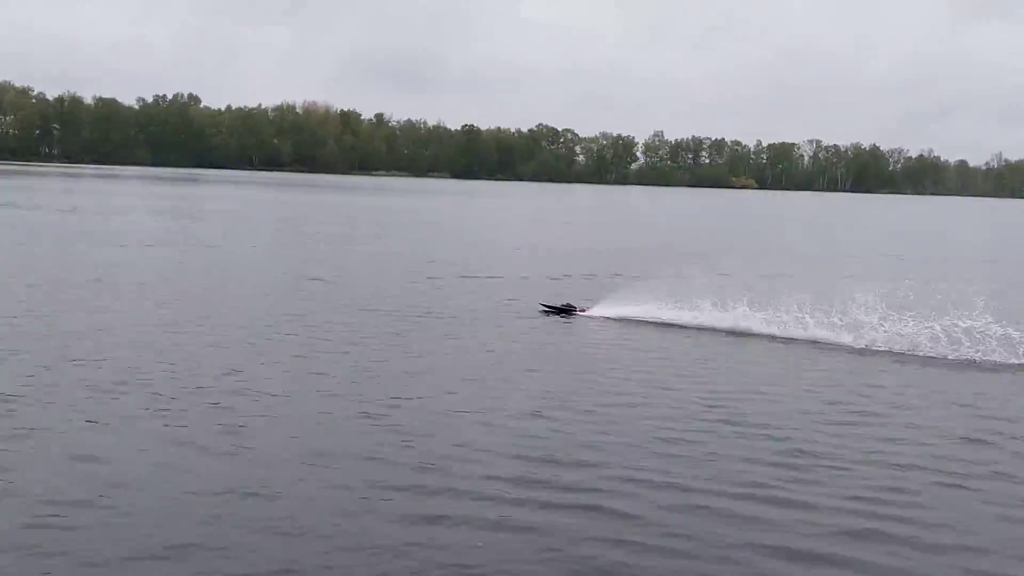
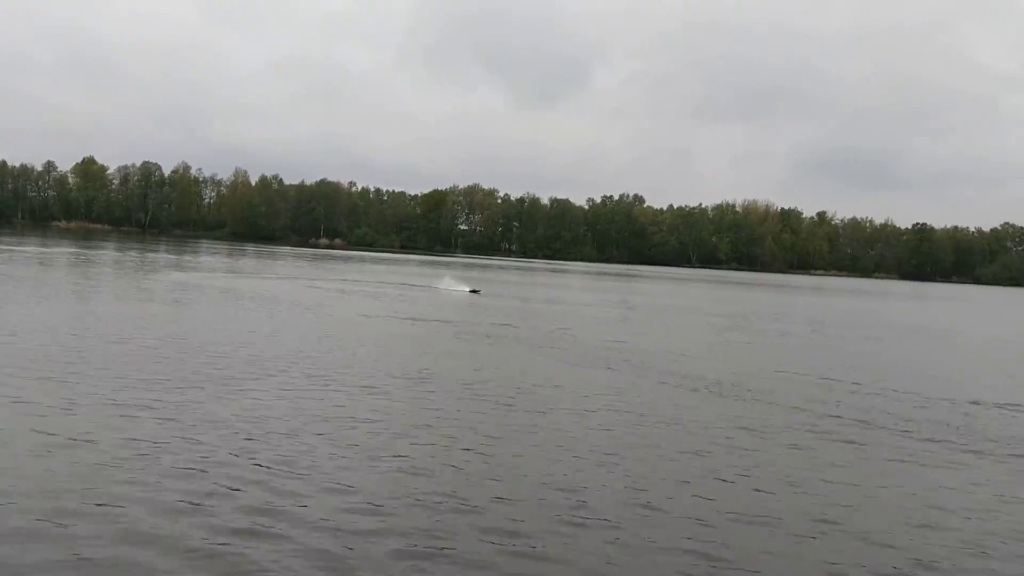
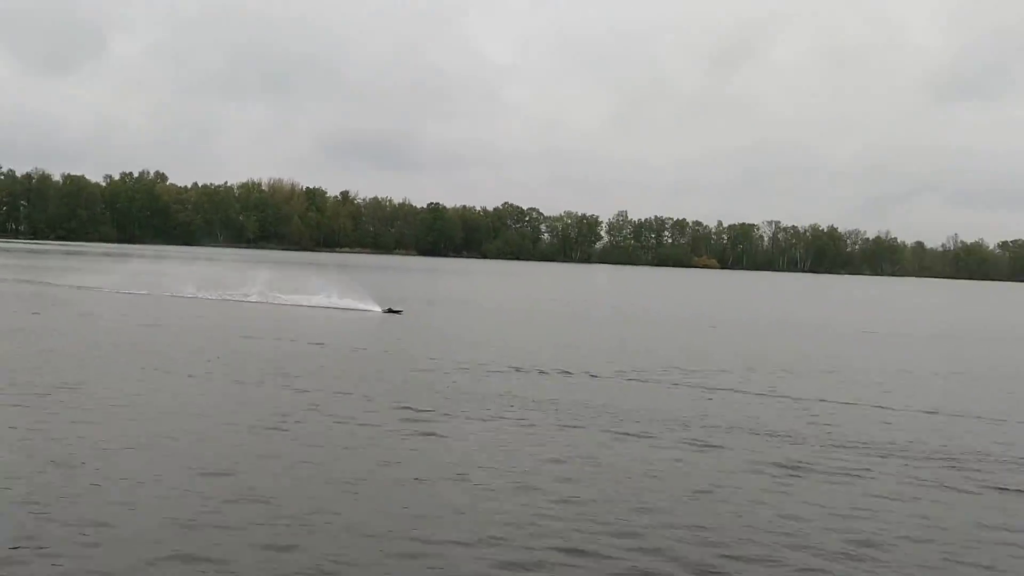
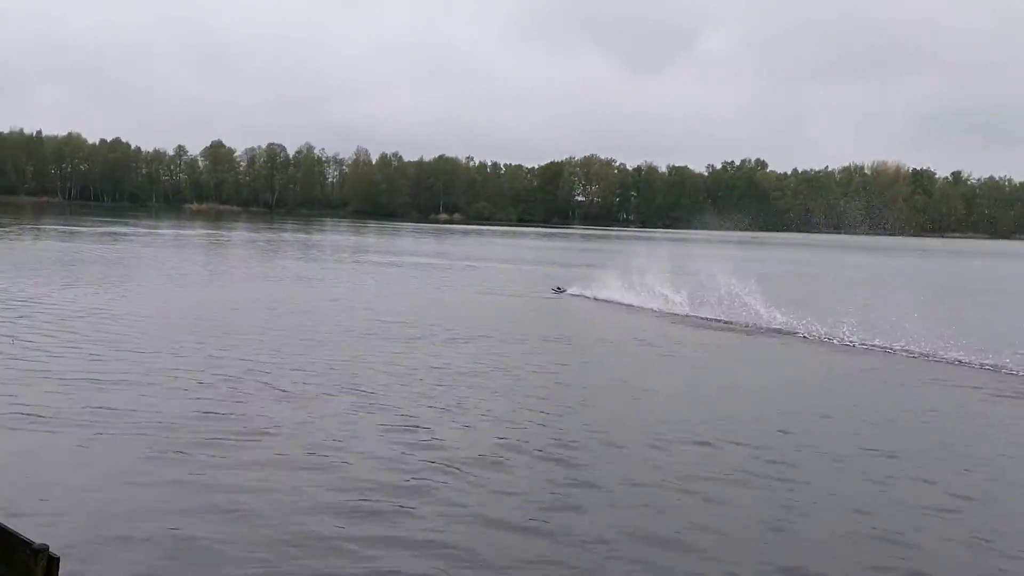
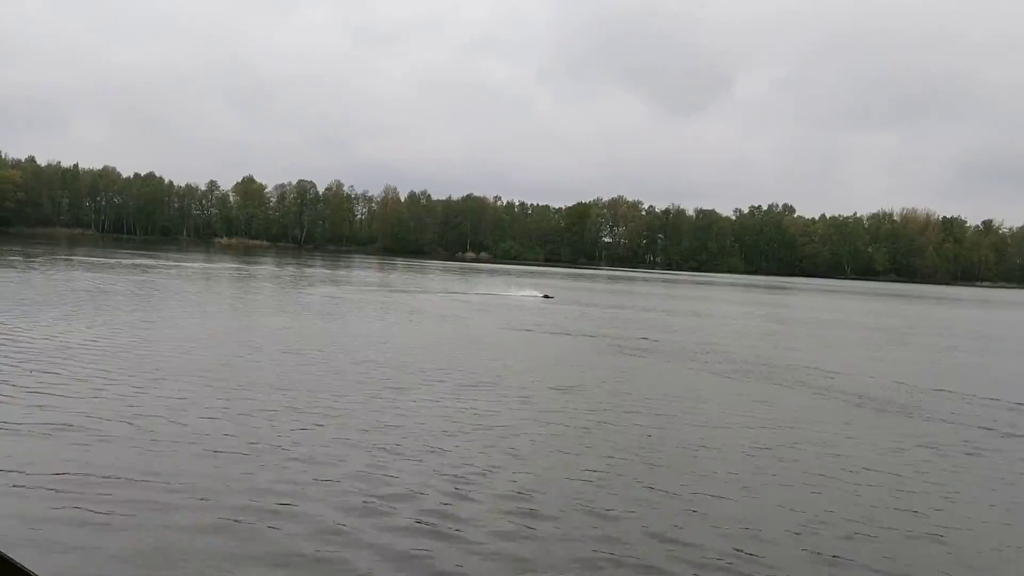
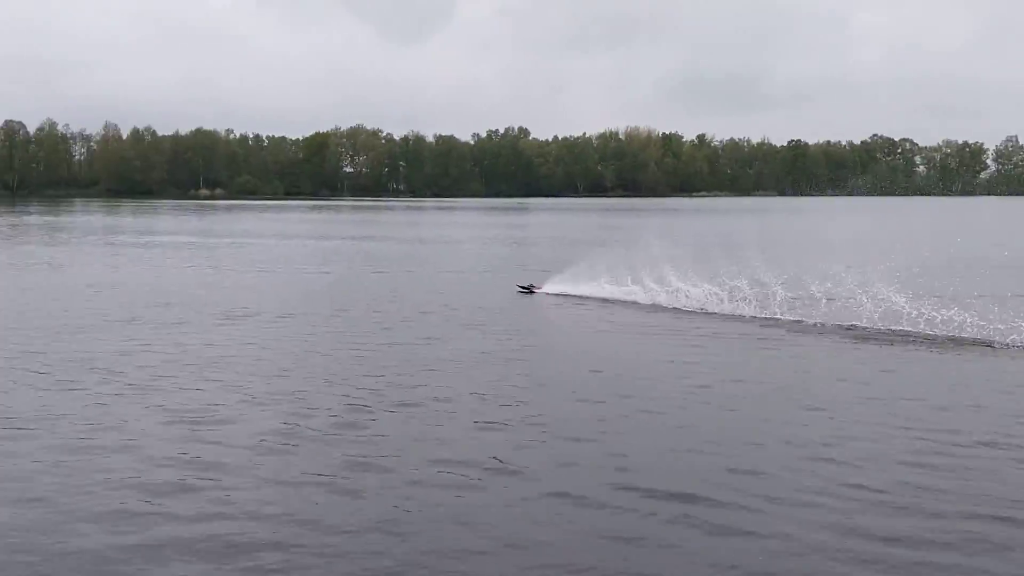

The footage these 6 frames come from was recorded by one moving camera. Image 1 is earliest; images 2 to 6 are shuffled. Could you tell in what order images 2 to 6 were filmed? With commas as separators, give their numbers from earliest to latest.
6, 4, 5, 2, 3
